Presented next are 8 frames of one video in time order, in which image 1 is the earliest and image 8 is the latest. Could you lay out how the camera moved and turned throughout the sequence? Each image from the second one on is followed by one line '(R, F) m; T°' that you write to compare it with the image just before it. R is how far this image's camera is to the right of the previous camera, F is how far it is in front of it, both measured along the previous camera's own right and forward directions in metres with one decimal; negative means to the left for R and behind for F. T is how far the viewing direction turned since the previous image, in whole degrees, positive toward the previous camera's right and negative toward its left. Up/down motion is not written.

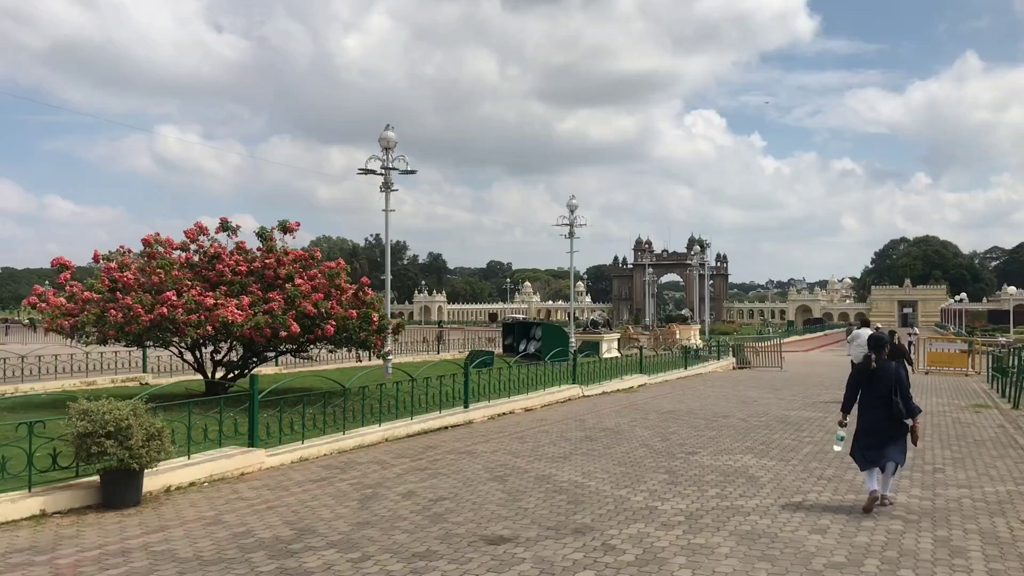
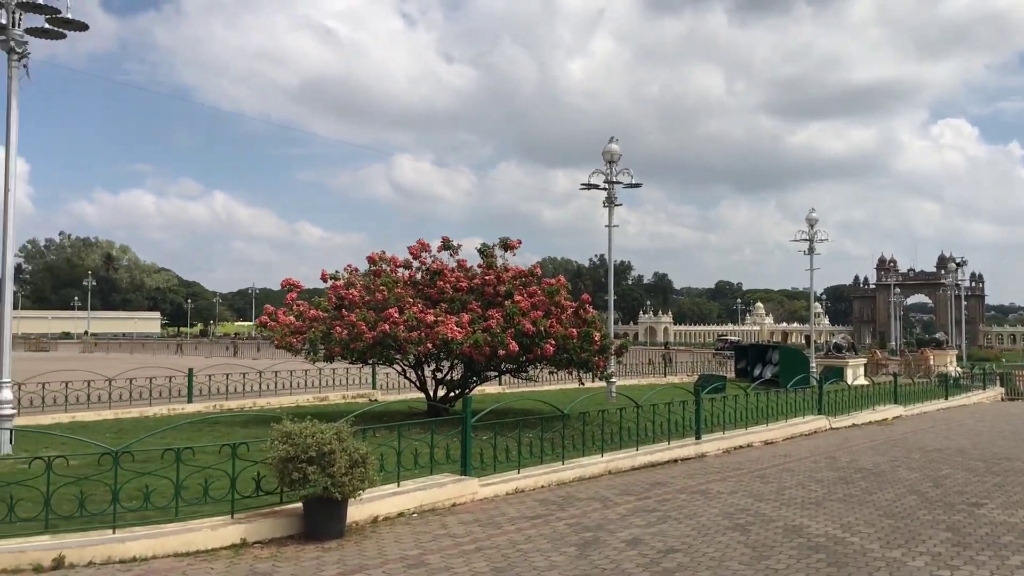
(-0.1, +0.9) m; -13°
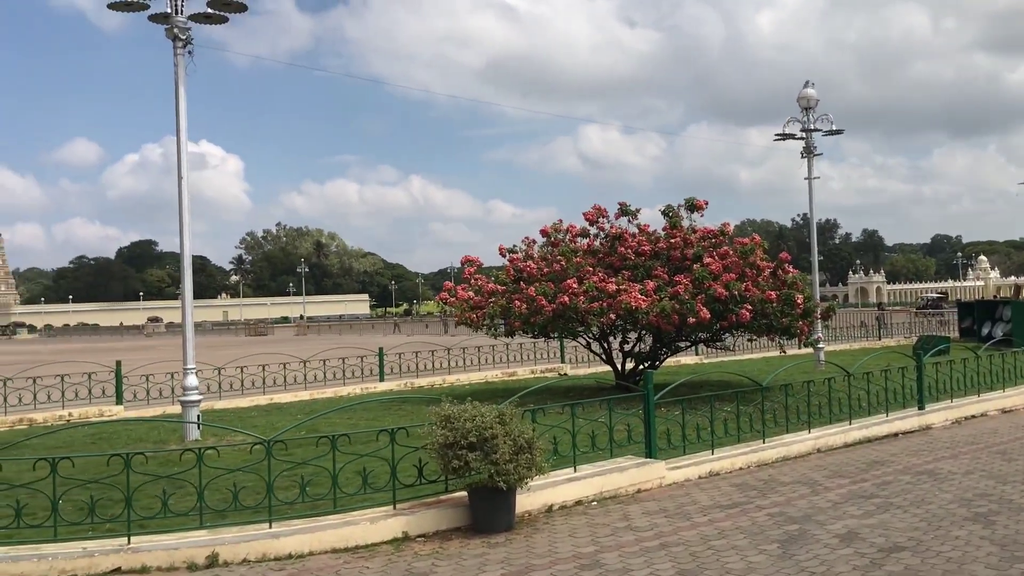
(+0.1, +0.7) m; -12°
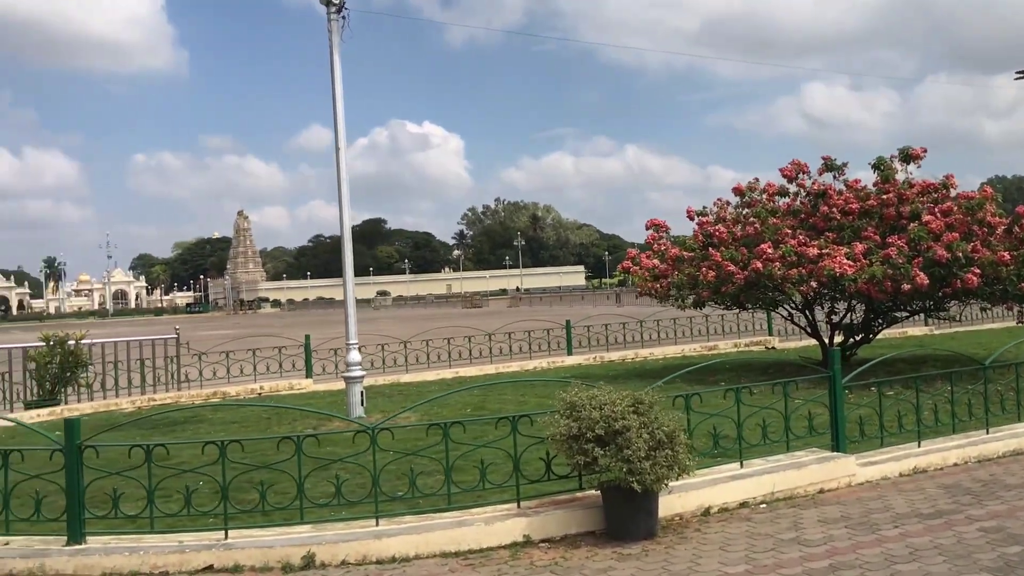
(+0.4, +0.9) m; -13°
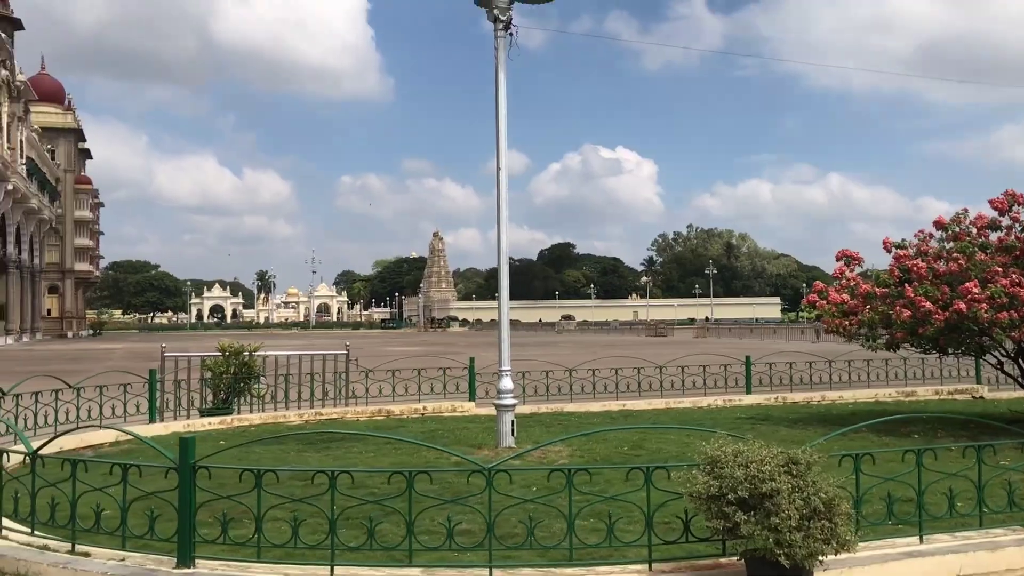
(+0.2, +0.5) m; -11°
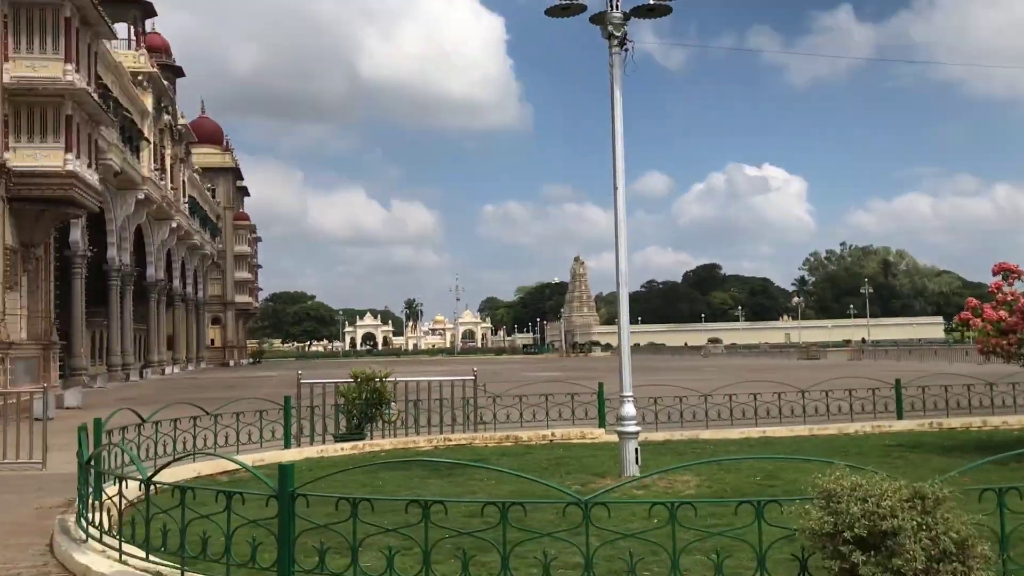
(+0.2, +0.2) m; -9°
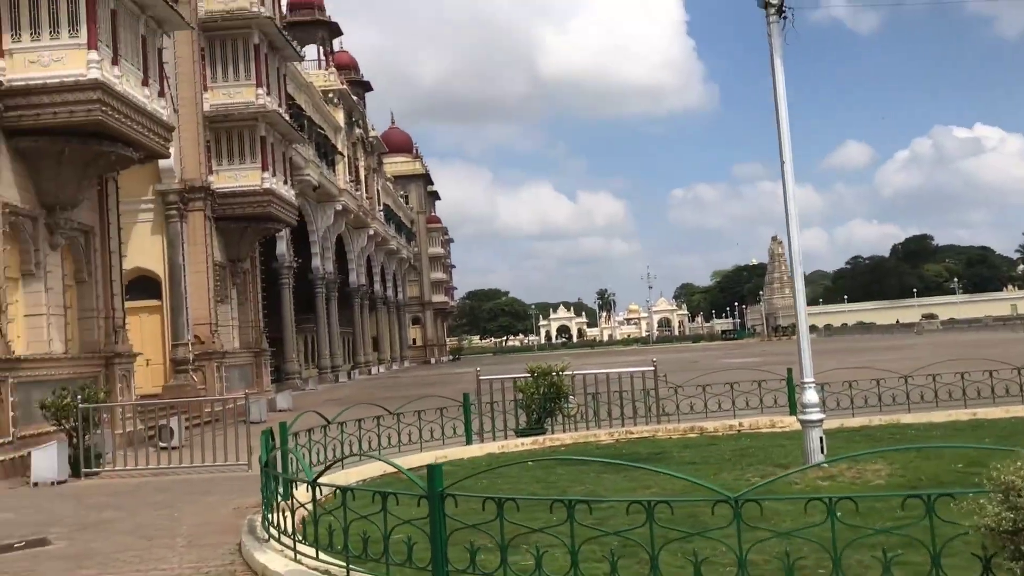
(+0.3, +0.2) m; -12°
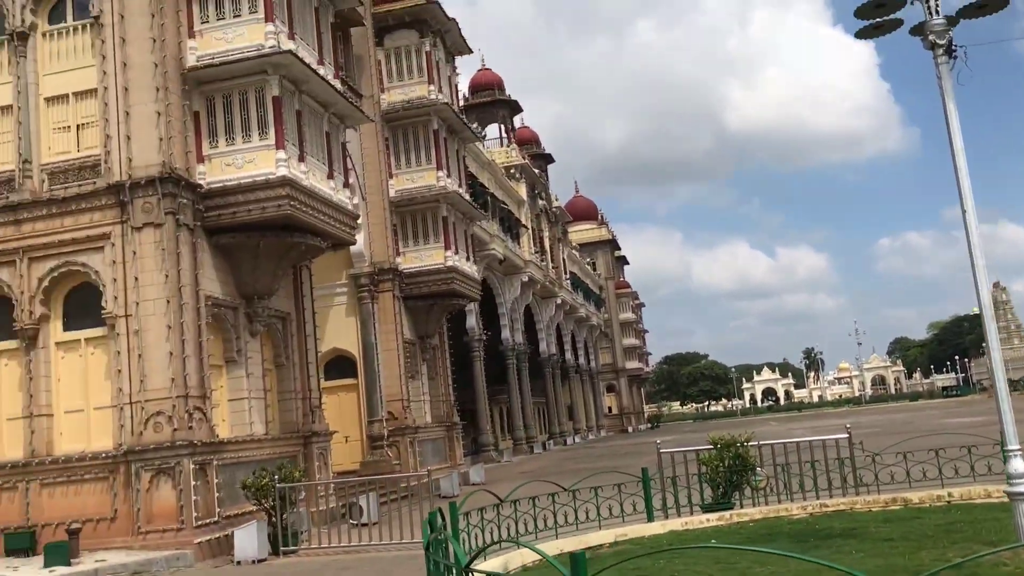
(+0.3, +0.2) m; -11°
